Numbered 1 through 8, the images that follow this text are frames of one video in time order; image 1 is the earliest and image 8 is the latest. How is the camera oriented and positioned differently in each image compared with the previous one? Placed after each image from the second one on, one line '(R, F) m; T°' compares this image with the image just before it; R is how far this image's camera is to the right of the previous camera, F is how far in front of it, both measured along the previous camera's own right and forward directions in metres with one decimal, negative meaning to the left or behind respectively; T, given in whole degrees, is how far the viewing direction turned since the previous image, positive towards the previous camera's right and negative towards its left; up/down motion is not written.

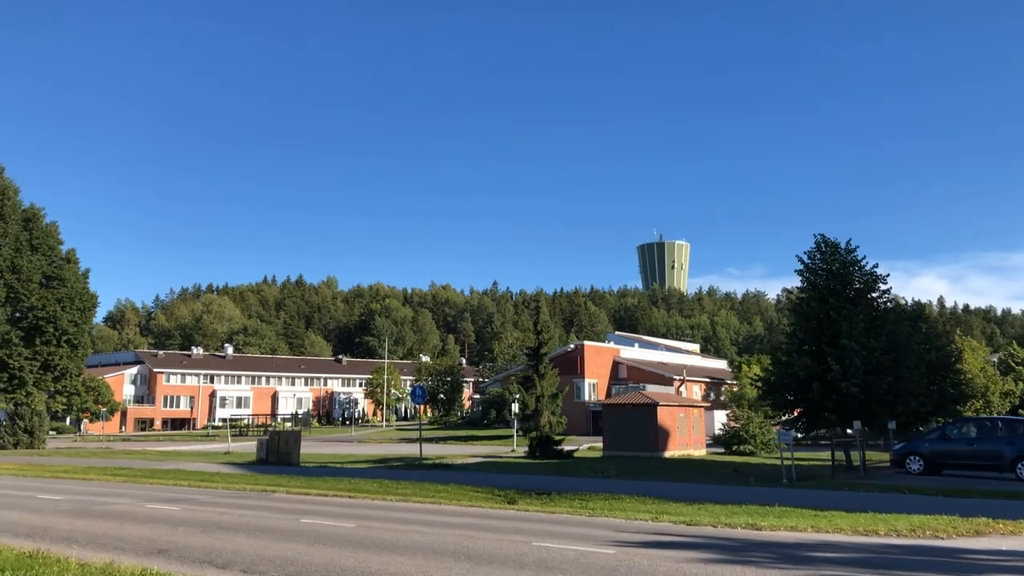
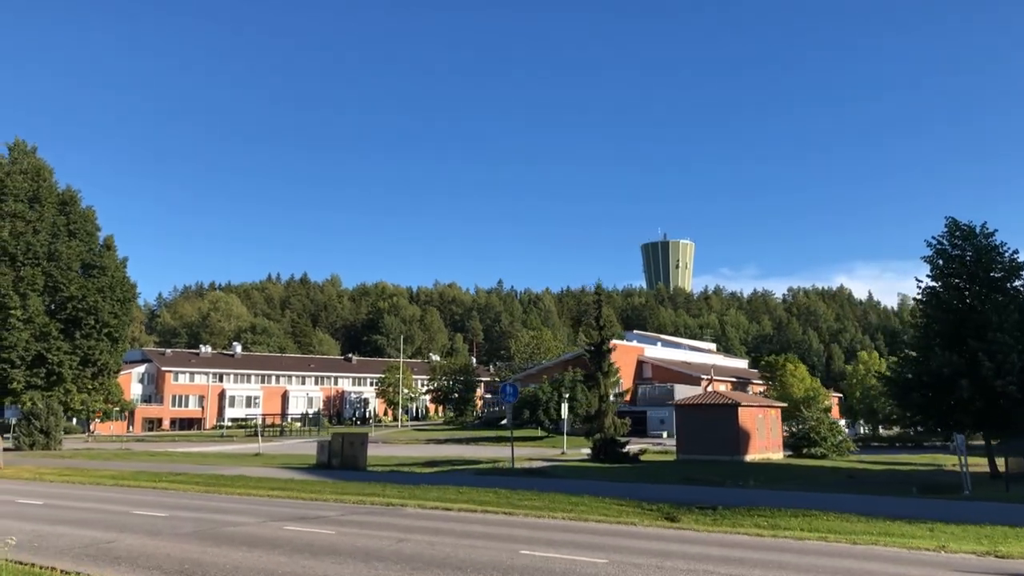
(-3.0, +2.5) m; 0°
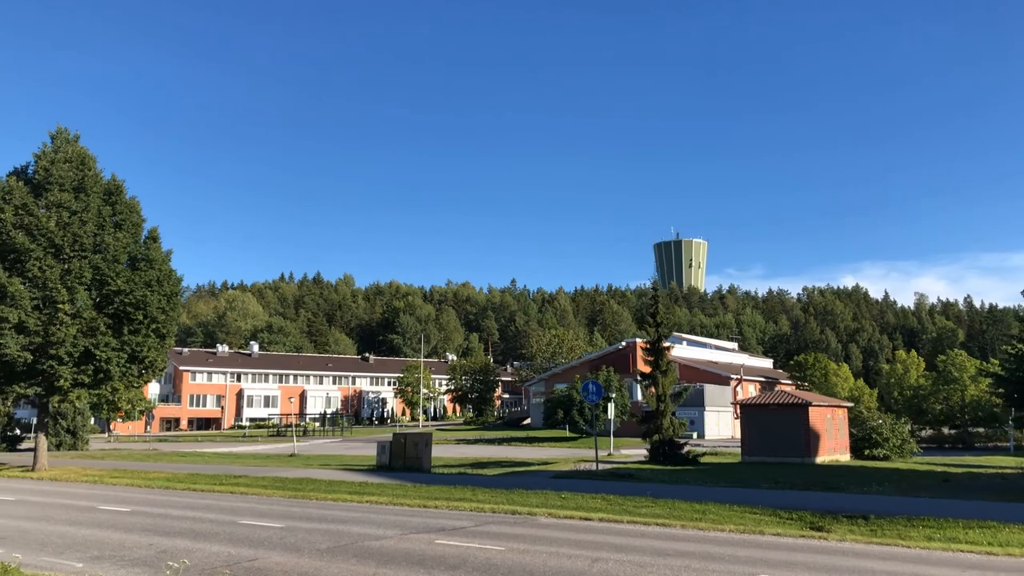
(-2.0, +1.4) m; 0°
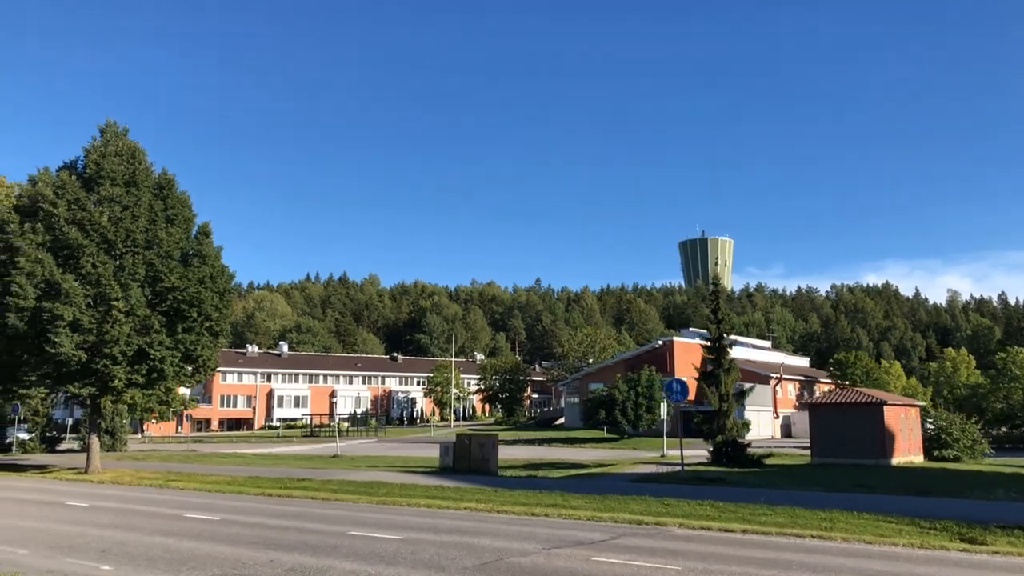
(-1.5, +1.1) m; -1°
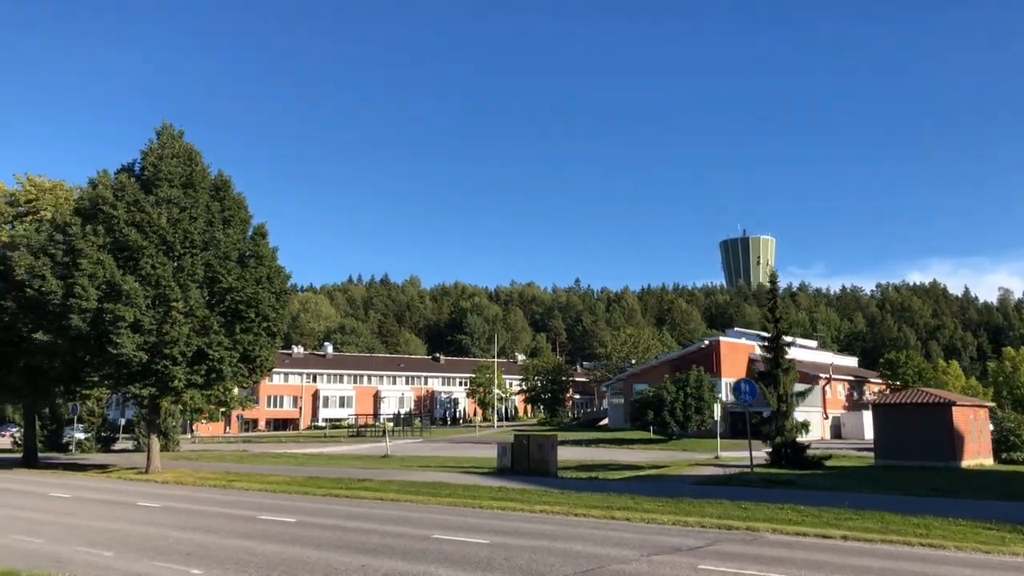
(-0.6, +0.3) m; -2°
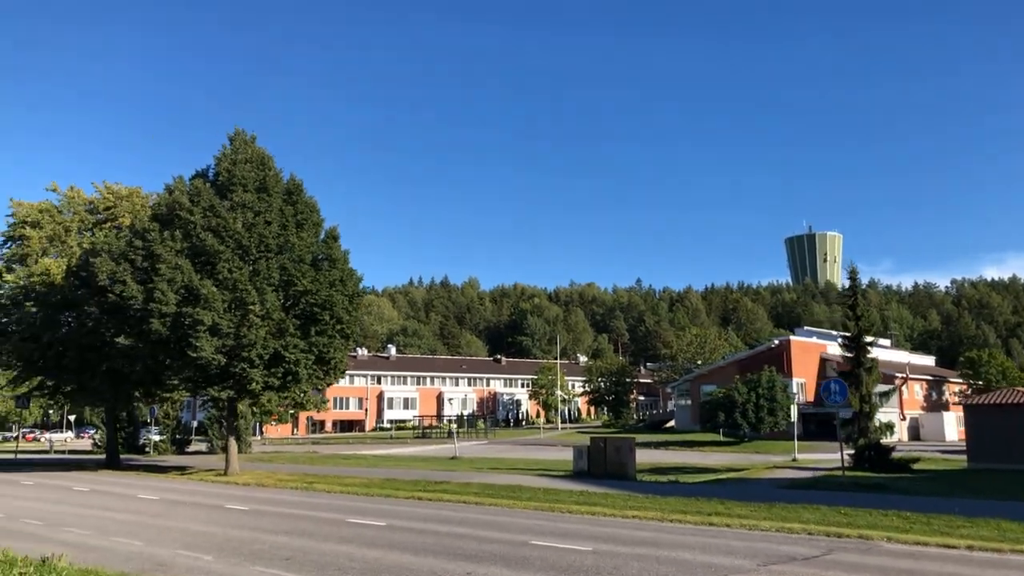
(-0.5, +0.4) m; -4°
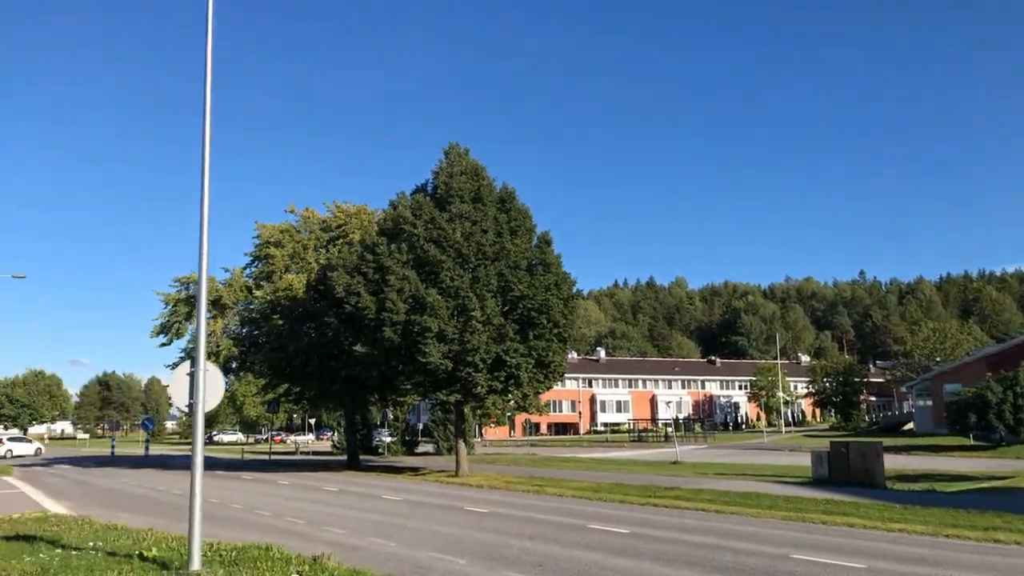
(-0.4, +0.3) m; -14°
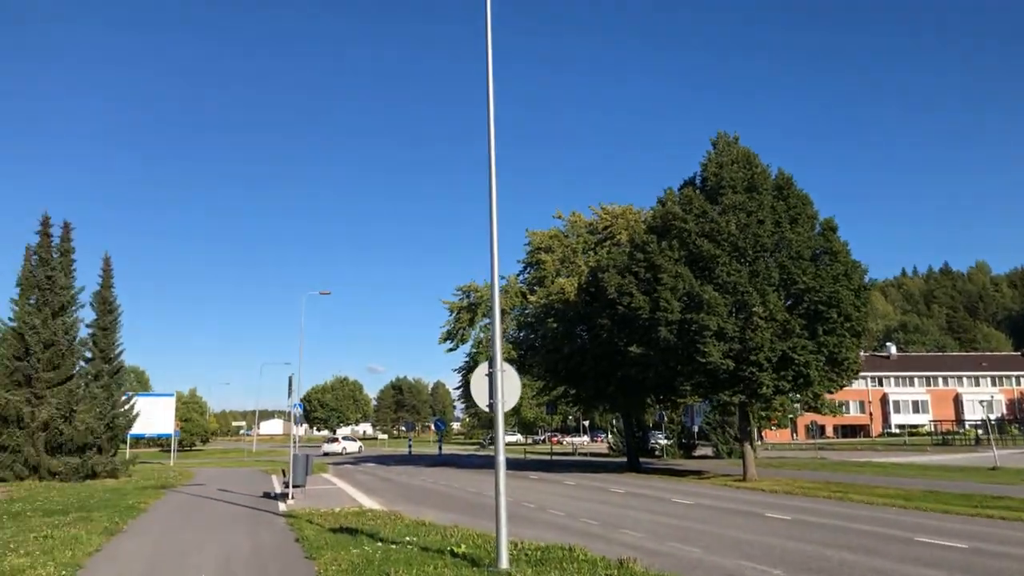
(-0.4, +0.4) m; -17°
